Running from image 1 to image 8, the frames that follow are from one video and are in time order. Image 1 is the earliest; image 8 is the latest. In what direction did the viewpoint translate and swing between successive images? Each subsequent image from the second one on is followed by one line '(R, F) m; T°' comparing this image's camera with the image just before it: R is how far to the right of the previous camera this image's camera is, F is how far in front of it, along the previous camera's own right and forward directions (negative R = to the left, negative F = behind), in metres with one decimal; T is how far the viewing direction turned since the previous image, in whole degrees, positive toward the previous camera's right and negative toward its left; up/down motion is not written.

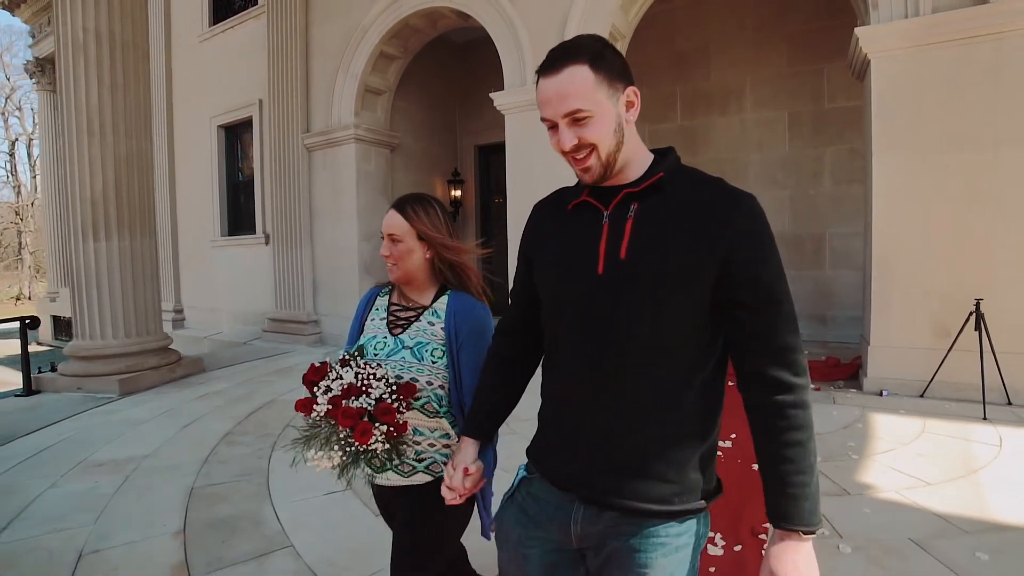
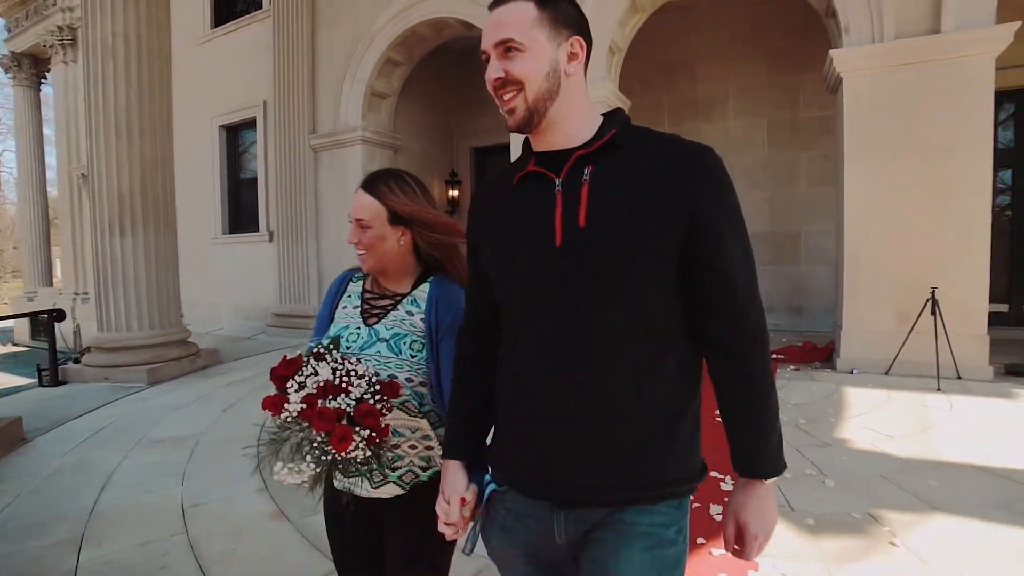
(-0.4, -0.5) m; +3°
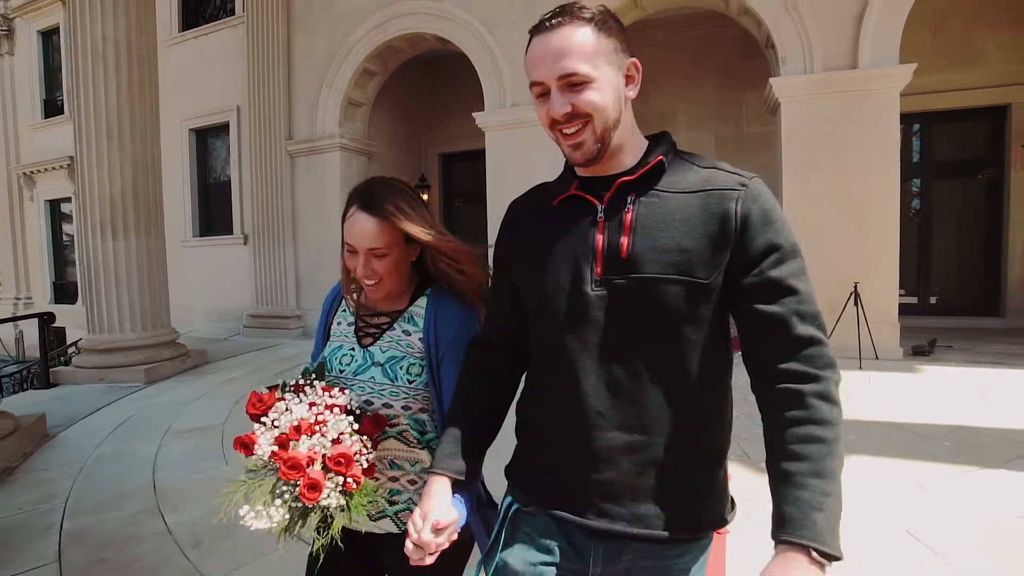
(-0.4, -0.6) m; +5°
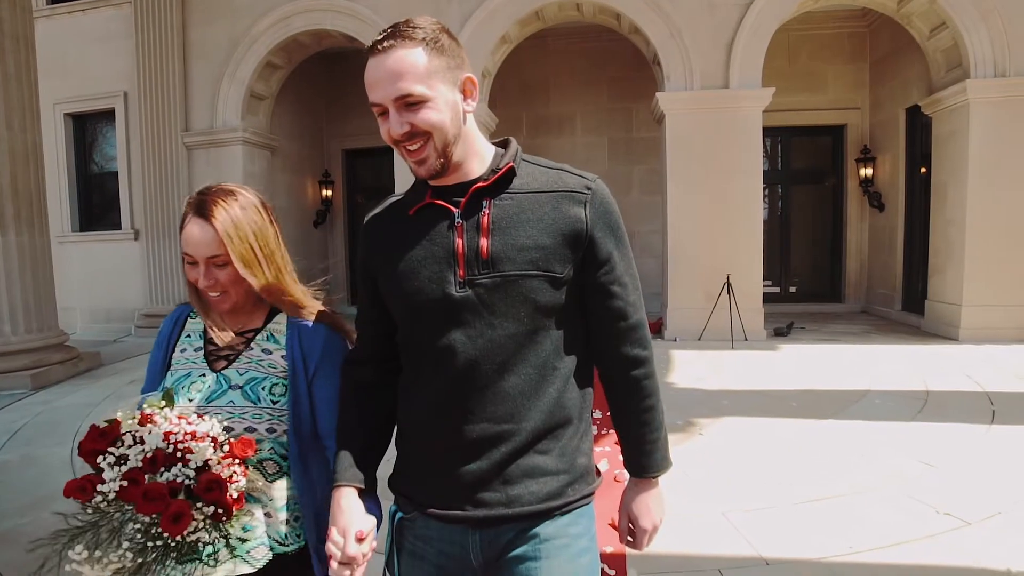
(-0.2, -0.4) m; +10°
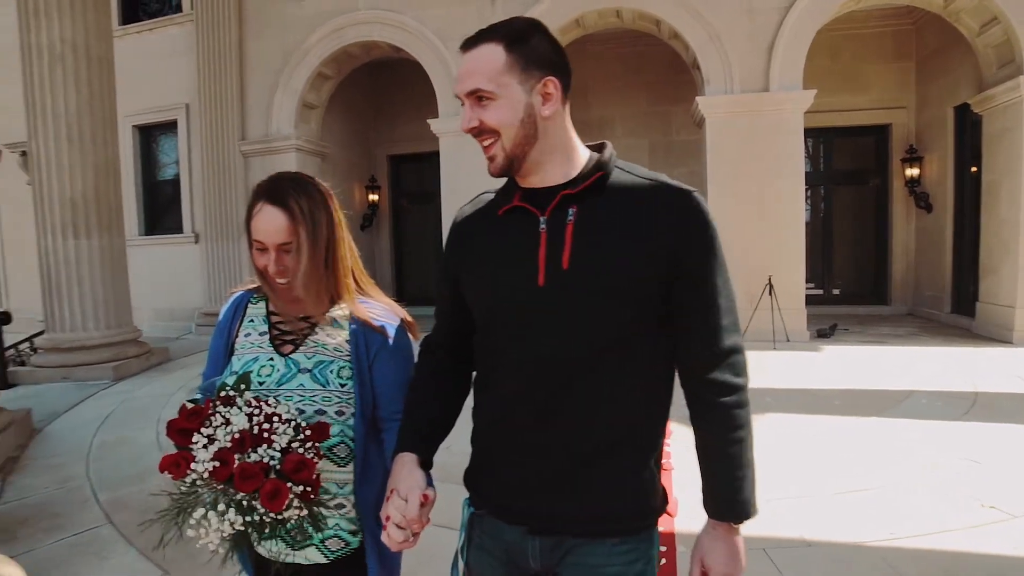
(-0.1, -0.2) m; -3°
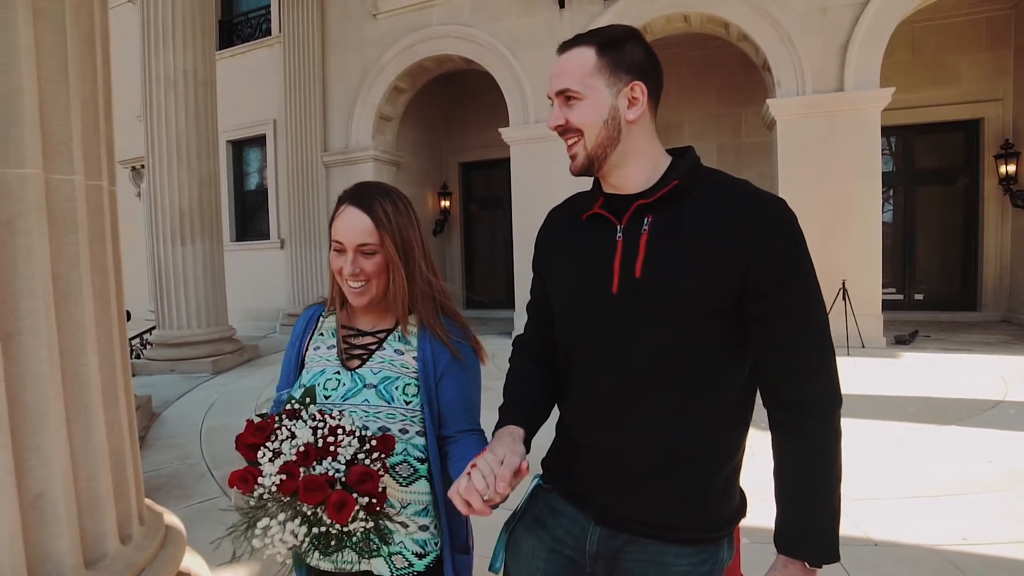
(0.0, -0.2) m; -6°
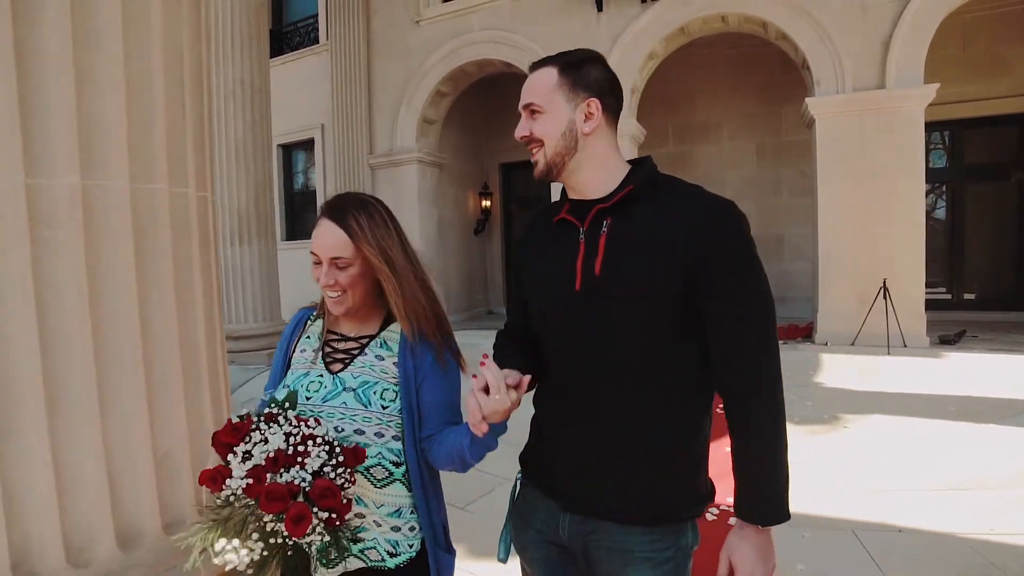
(0.0, -0.2) m; -4°
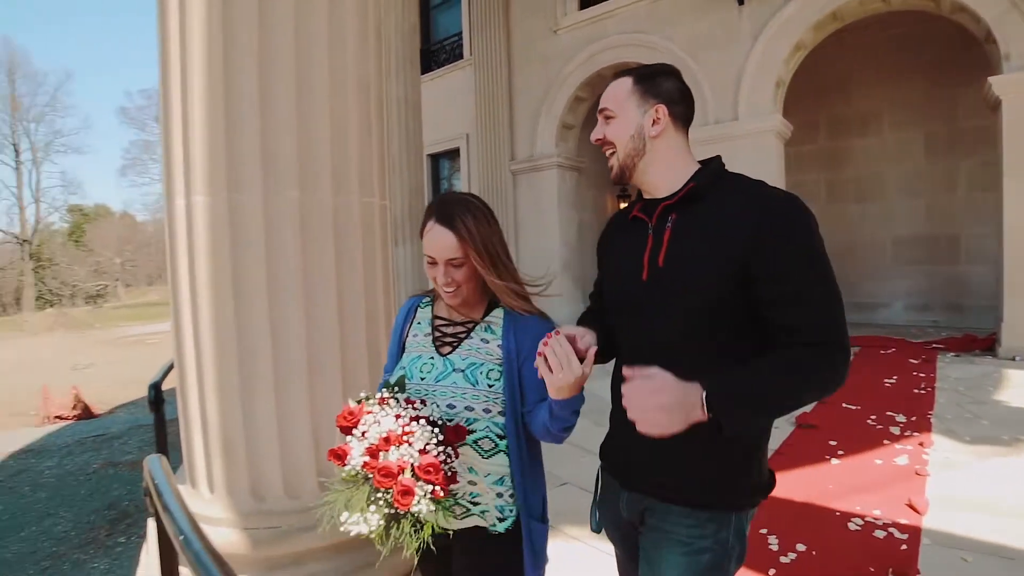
(0.0, -0.2) m; -13°
